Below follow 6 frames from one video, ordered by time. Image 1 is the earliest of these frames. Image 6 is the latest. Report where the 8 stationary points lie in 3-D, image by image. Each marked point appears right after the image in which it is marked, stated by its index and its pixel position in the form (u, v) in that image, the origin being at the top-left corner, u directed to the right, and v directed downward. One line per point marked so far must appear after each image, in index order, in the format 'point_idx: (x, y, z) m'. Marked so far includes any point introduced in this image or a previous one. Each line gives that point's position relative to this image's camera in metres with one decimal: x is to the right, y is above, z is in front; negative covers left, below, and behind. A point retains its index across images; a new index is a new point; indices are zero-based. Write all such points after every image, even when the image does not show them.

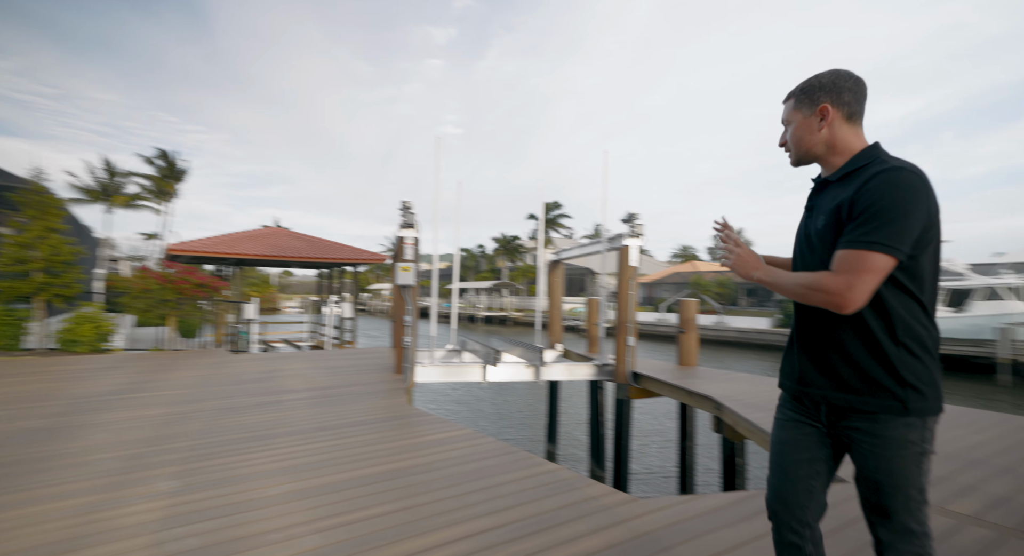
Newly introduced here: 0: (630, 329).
0: (+1.5, -0.7, +6.3) m
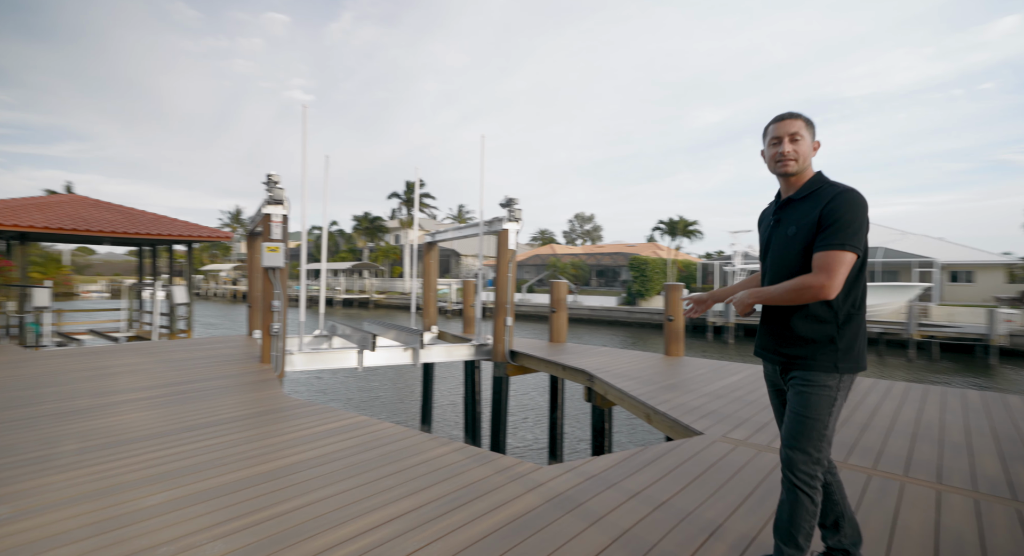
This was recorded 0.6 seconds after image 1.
0: (-0.1, -0.4, +6.6) m
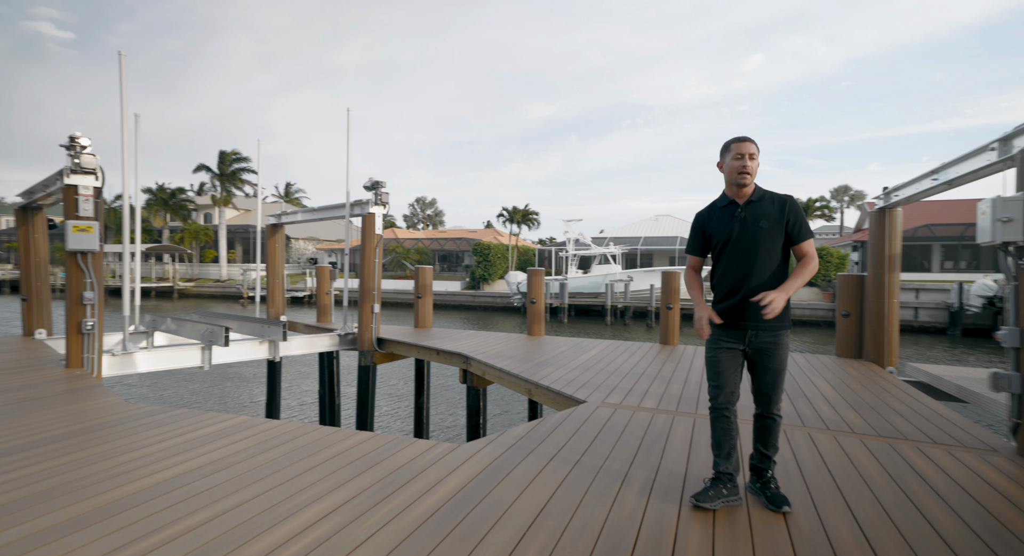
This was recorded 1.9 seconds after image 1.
0: (-1.8, -0.2, +6.5) m
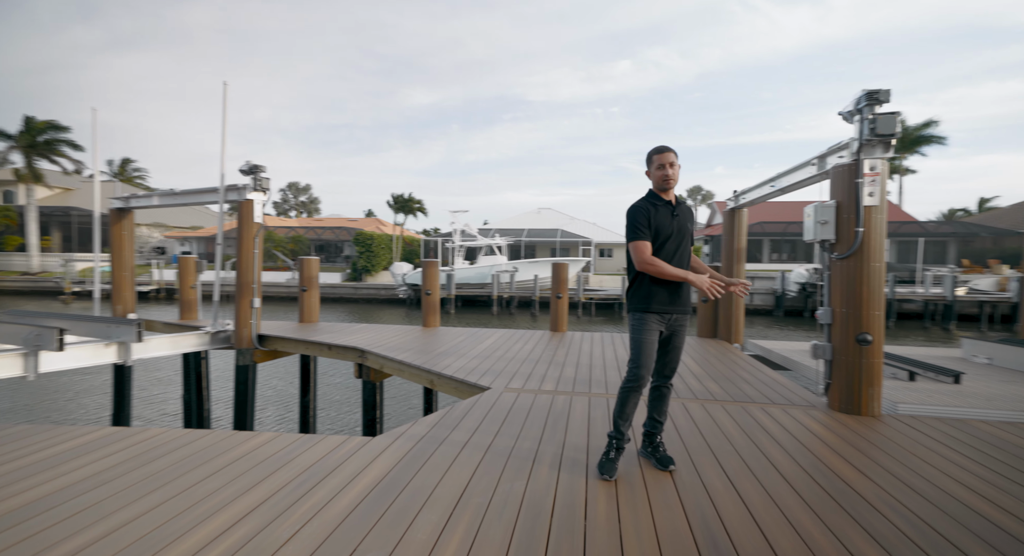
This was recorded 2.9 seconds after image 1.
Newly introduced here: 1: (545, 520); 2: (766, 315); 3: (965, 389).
0: (-3.1, -0.2, +6.0) m
1: (+0.1, -0.9, +1.9) m
2: (+9.4, -1.4, +18.2) m
3: (+3.2, -0.8, +3.5) m
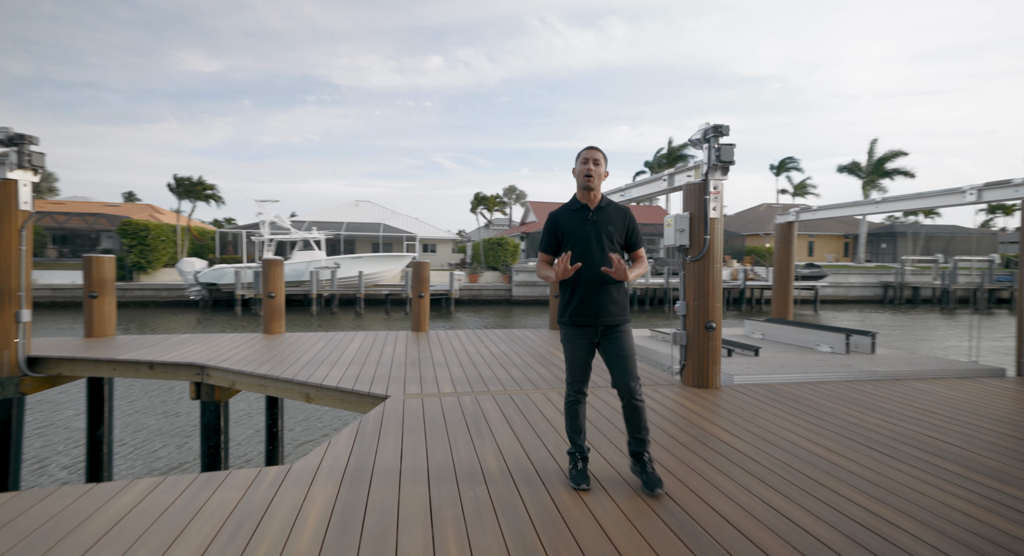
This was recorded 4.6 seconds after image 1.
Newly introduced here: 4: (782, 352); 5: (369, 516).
0: (-4.5, -0.2, +4.5) m
1: (+0.1, -0.9, +1.9) m
2: (+2.6, -1.1, +20.5) m
3: (+2.3, -0.7, +4.5) m
4: (+2.8, -0.8, +5.0) m
5: (-0.6, -0.9, +1.9) m
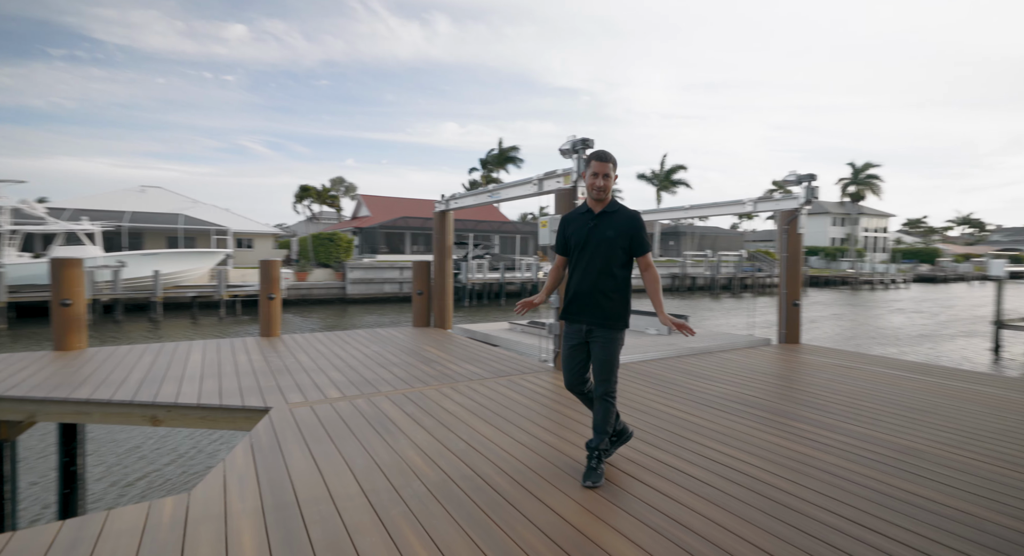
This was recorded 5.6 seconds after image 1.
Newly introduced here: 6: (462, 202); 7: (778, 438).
0: (-5.4, -0.3, +2.9) m
1: (-0.2, -0.9, +2.0) m
2: (-4.1, -0.9, +20.4) m
3: (+1.1, -0.7, +5.2) m
4: (+1.3, -0.7, +5.9) m
5: (-0.7, -0.9, +1.8) m
6: (-0.7, +1.0, +6.0) m
7: (+1.6, -0.9, +2.9) m
